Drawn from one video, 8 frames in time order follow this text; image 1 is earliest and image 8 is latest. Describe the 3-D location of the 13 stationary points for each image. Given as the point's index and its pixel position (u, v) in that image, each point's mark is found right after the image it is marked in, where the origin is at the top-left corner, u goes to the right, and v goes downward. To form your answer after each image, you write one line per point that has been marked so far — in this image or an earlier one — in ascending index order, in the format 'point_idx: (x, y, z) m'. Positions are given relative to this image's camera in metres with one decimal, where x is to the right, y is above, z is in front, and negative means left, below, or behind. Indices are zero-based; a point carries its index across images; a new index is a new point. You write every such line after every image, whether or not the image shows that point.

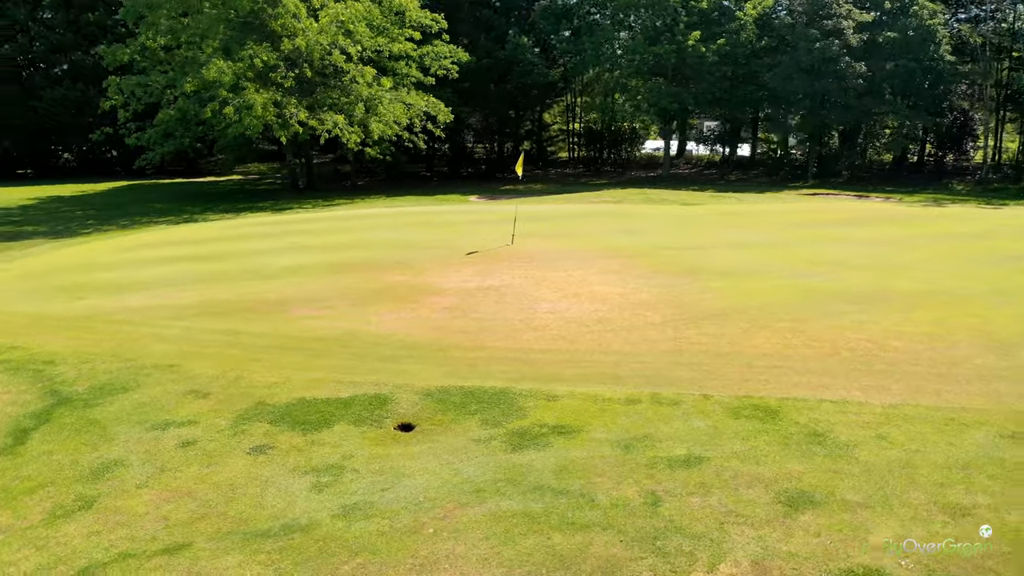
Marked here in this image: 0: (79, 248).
0: (-8.3, +0.8, +15.4) m
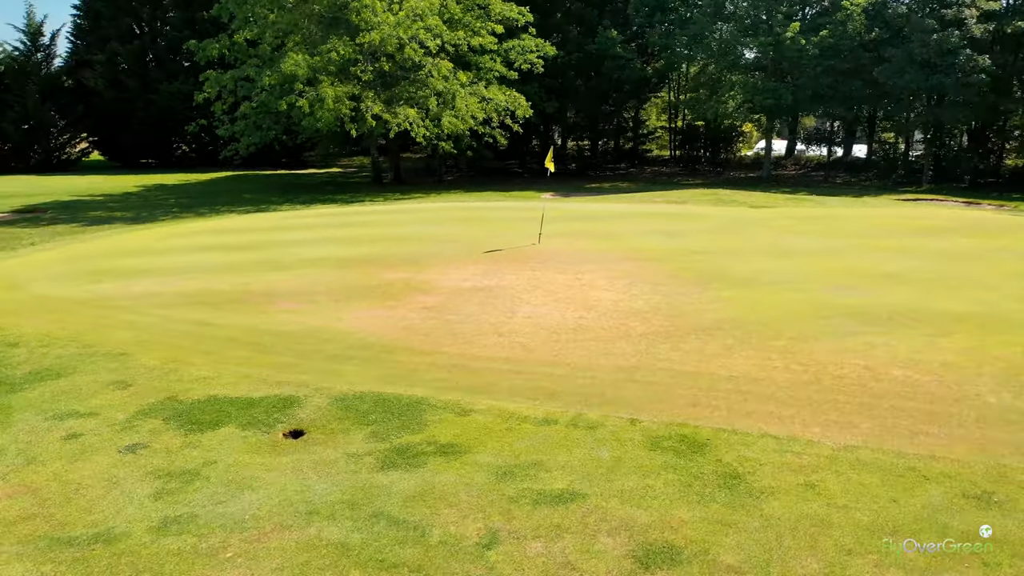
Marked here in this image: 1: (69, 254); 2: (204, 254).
0: (-7.4, +1.1, +16.1) m
1: (-7.2, +0.5, +13.5) m
2: (-4.8, +0.5, +12.7) m
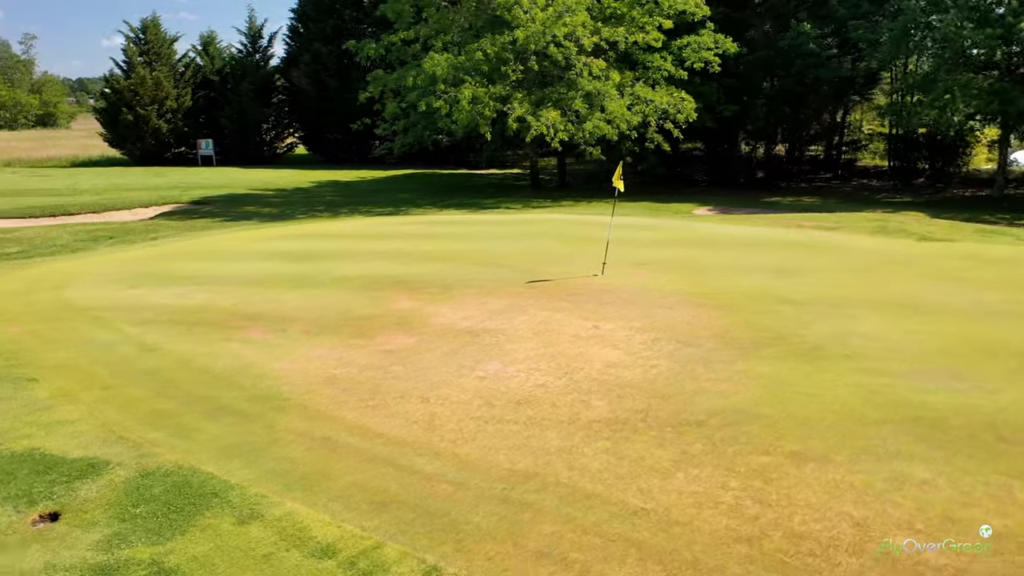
0: (-5.3, +1.1, +16.3) m
1: (-5.9, +0.6, +13.7) m
2: (-3.8, +0.4, +12.3) m
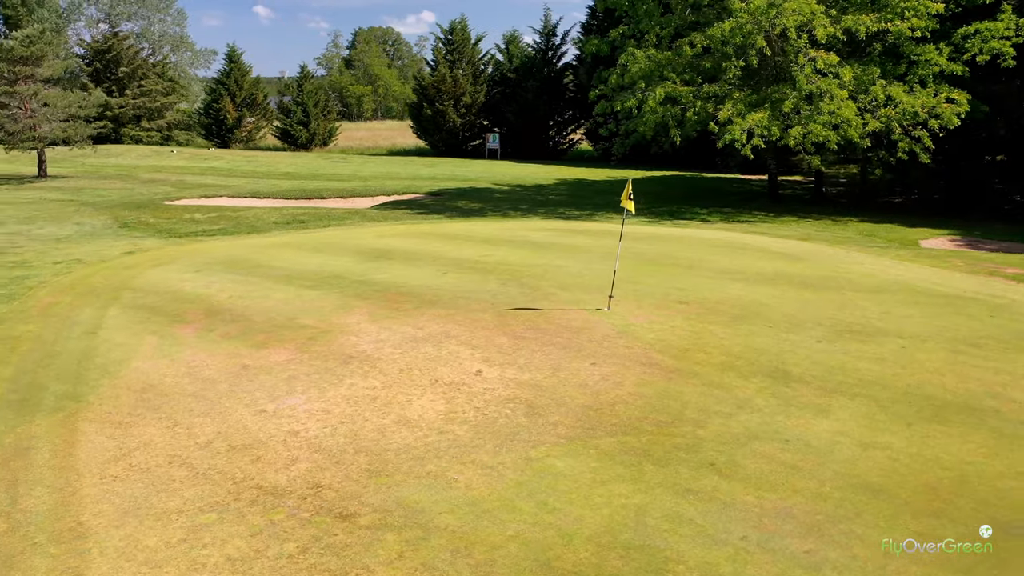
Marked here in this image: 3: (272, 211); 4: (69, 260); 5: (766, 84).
0: (-2.3, +1.3, +16.9) m
1: (-4.0, +0.8, +14.8) m
2: (-2.7, +0.4, +12.7) m
3: (-5.8, +1.8, +20.0) m
4: (-7.1, +0.4, +13.3) m
5: (+5.9, +4.7, +18.9) m
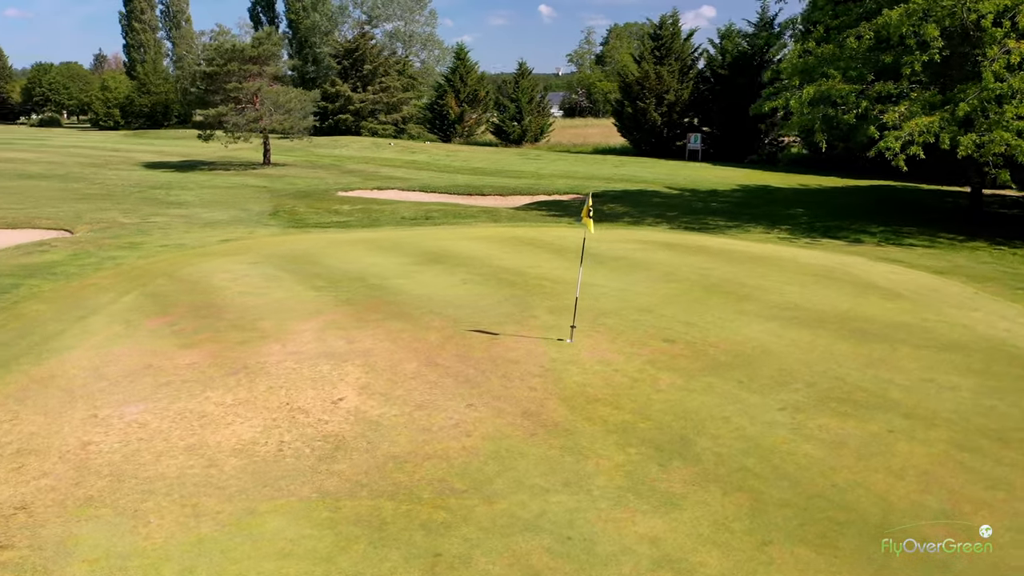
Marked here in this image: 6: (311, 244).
0: (-0.2, +1.2, +16.4) m
1: (-2.4, +0.9, +15.0) m
2: (-1.9, +0.4, +12.5) m
3: (-2.5, +2.0, +20.4) m
4: (-5.9, +0.7, +14.4) m
5: (+8.5, +3.9, +15.8) m
6: (-3.4, +0.8, +14.2) m
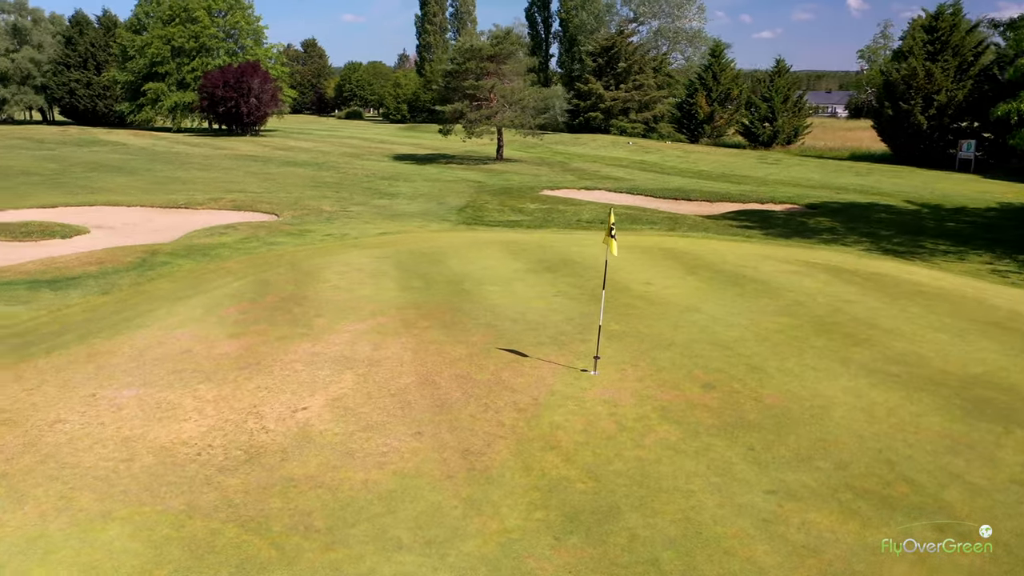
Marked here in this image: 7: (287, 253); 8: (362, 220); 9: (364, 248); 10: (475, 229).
0: (+2.9, +0.9, +15.3) m
1: (+0.3, +0.8, +14.7) m
2: (-0.1, +0.3, +12.2) m
3: (+2.0, +1.9, +19.8) m
4: (-3.2, +1.0, +15.3) m
5: (+11.1, +3.0, +11.9) m
6: (-1.0, +0.8, +14.3) m
7: (-3.5, +0.5, +12.8) m
8: (-3.3, +1.5, +17.9) m
9: (-2.4, +0.6, +13.4) m
10: (-0.8, +1.2, +16.7) m
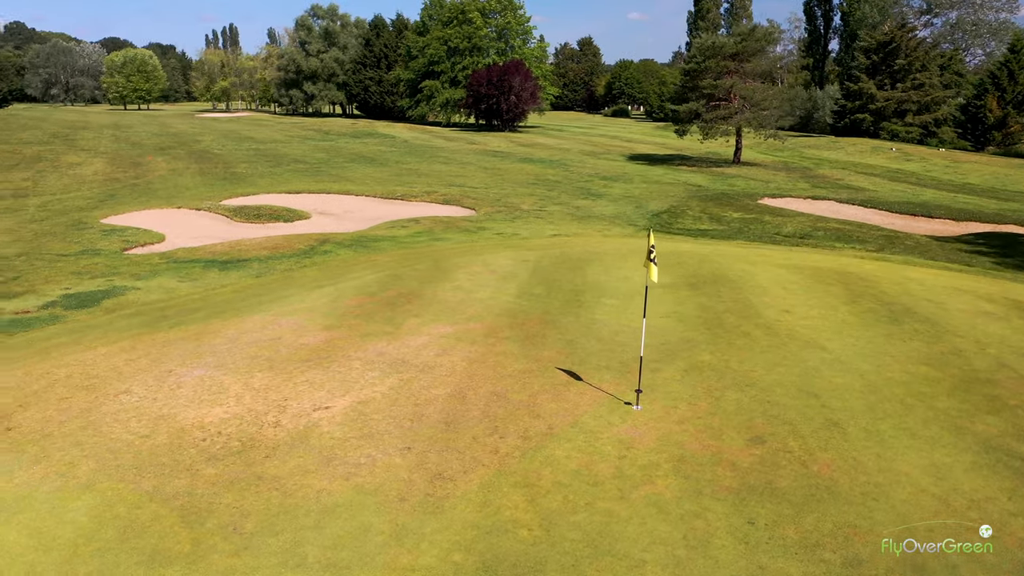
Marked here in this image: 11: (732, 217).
0: (+5.7, +0.4, +13.5) m
1: (+3.0, +0.6, +13.8) m
2: (+1.9, +0.1, +11.5) m
3: (+6.4, +1.4, +18.1) m
4: (0.0, +1.0, +15.5) m
5: (+12.6, +1.9, +7.7) m
6: (+1.7, +0.6, +13.8) m
7: (-1.1, +0.6, +13.2) m
8: (+0.8, +1.5, +18.0) m
9: (+0.1, +0.6, +13.4) m
10: (+2.7, +1.0, +16.0) m
11: (+5.0, +1.6, +19.0) m
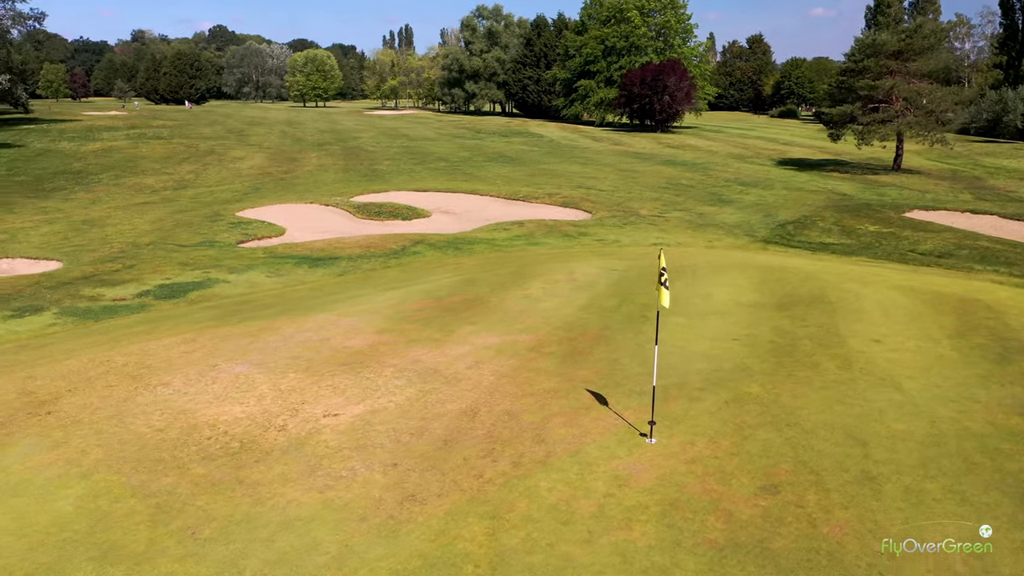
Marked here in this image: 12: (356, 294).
0: (+7.0, 0.0, +12.0) m
1: (+4.5, +0.3, +12.8) m
2: (+2.9, -0.1, +10.8) m
3: (+8.6, +1.0, +16.4) m
4: (+1.8, +0.9, +15.0) m
5: (+12.7, +1.1, +5.0) m
6: (+3.2, +0.4, +13.0) m
7: (+0.3, +0.5, +13.0) m
8: (+3.1, +1.3, +17.3) m
9: (+1.6, +0.5, +13.0) m
10: (+4.6, +0.7, +15.0) m
11: (+7.5, +1.2, +17.5) m
12: (-2.0, -0.1, +10.5) m
